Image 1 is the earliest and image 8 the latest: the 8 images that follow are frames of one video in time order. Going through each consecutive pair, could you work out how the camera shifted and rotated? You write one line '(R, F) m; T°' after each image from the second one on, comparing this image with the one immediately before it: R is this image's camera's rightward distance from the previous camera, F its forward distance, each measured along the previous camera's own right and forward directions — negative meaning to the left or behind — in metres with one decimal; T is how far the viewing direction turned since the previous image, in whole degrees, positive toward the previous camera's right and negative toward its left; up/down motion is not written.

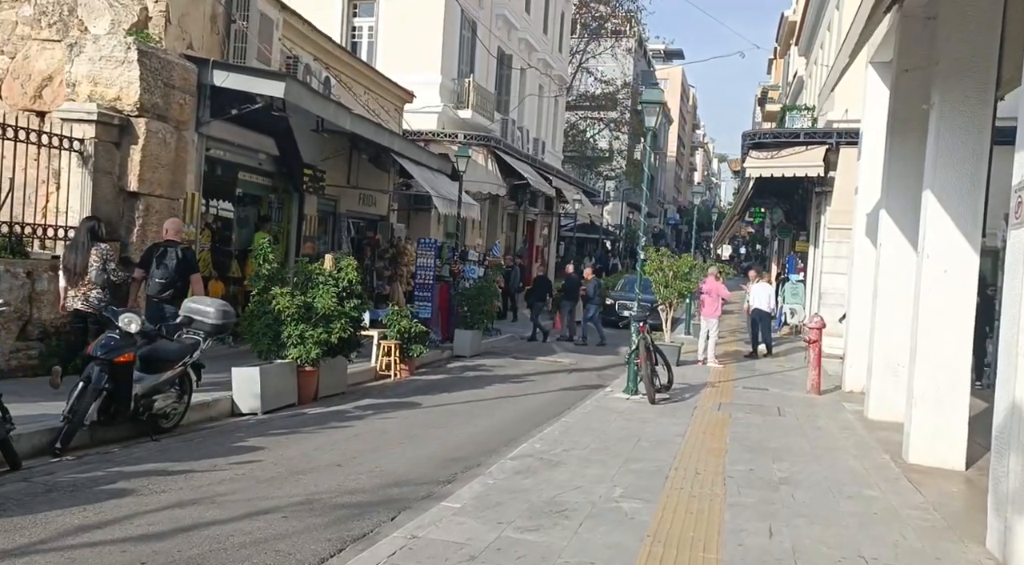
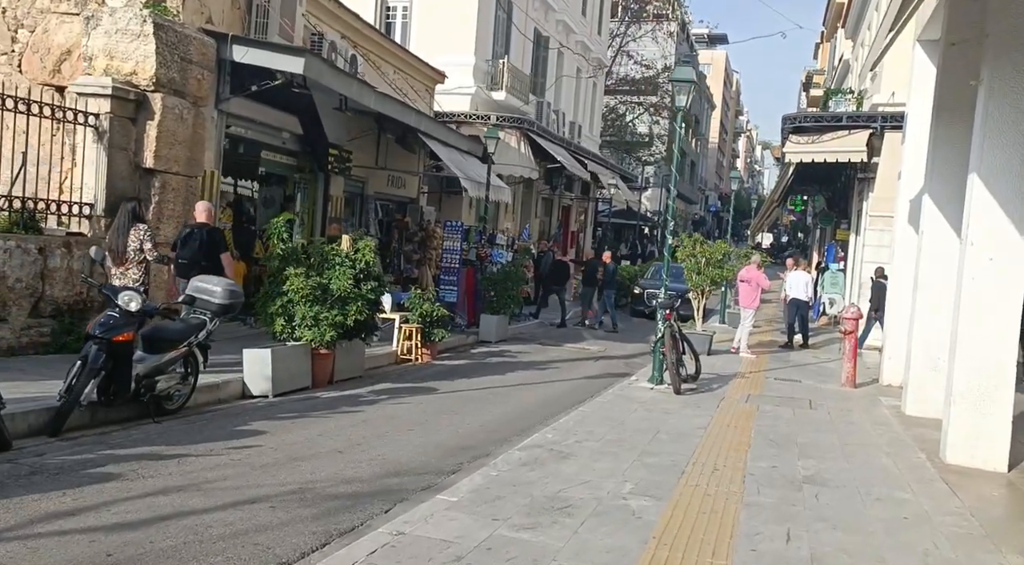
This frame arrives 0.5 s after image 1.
(+0.2, +0.4) m; -2°
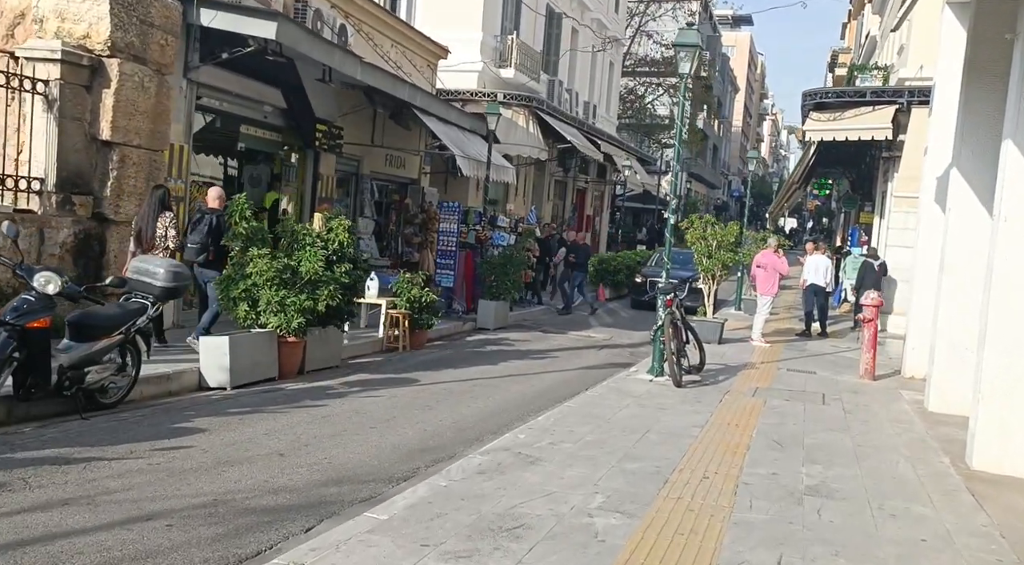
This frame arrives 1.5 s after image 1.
(+0.4, +1.0) m; -1°
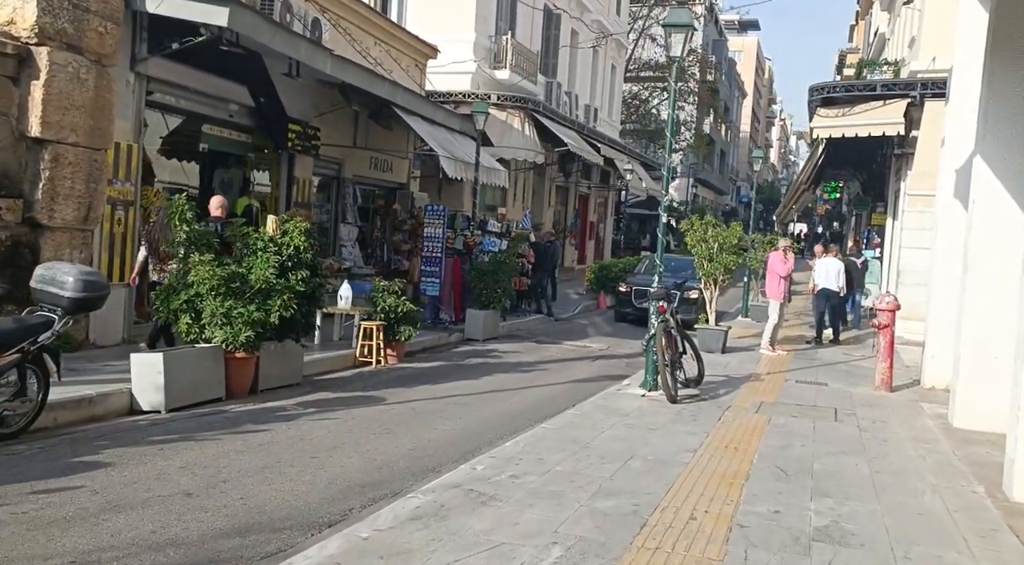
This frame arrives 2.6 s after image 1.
(+0.4, +1.2) m; -1°
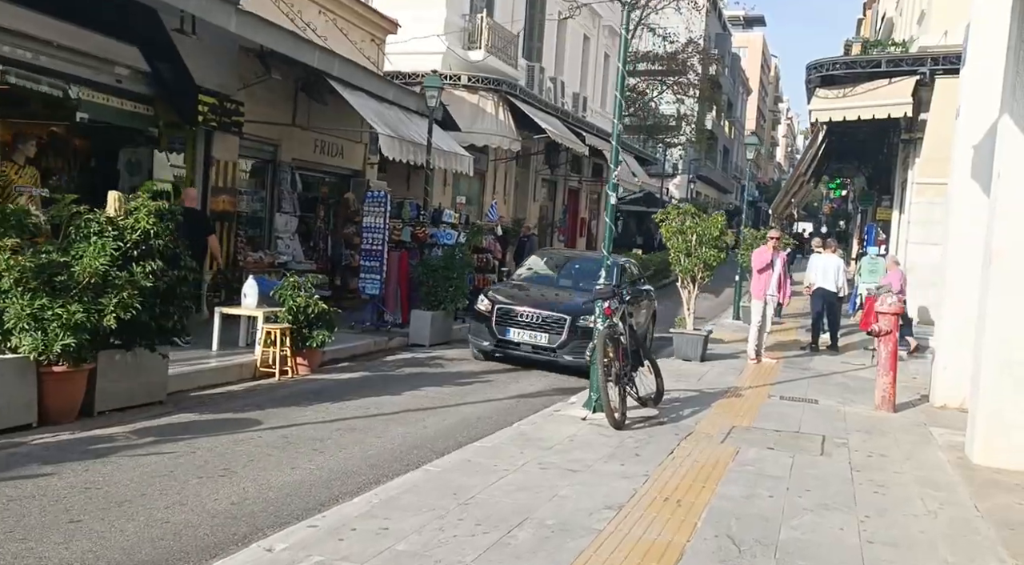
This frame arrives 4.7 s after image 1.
(+0.8, +2.2) m; 0°
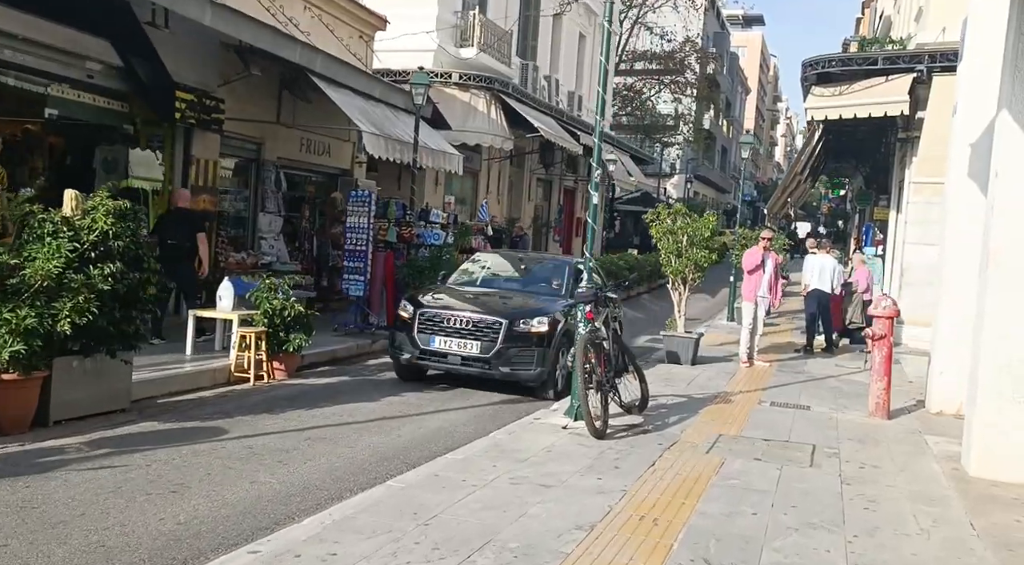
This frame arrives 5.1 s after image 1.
(+0.2, +0.4) m; 0°
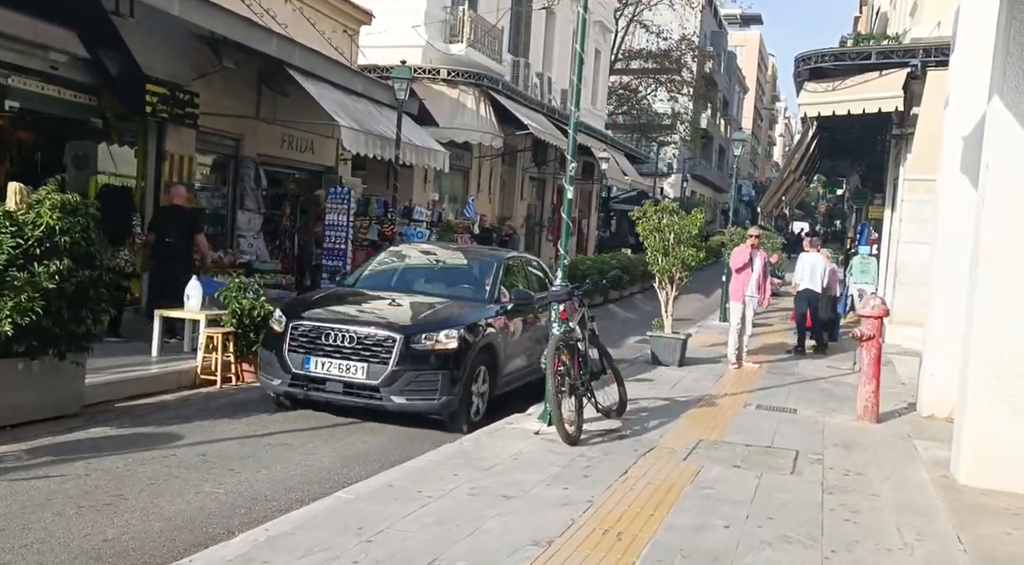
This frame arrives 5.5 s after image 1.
(+0.2, +0.4) m; 0°
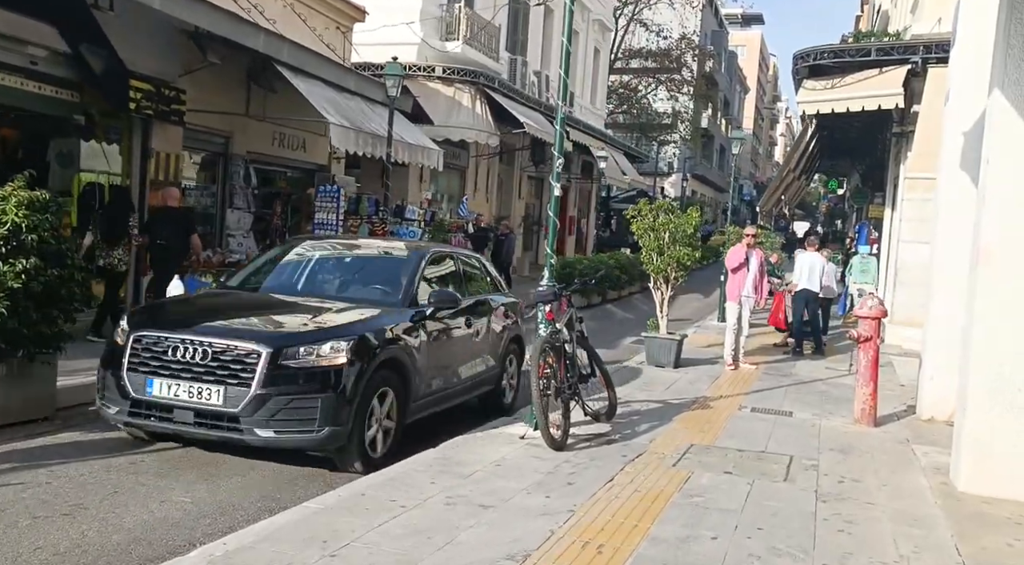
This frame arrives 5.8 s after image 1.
(+0.1, +0.3) m; 0°
